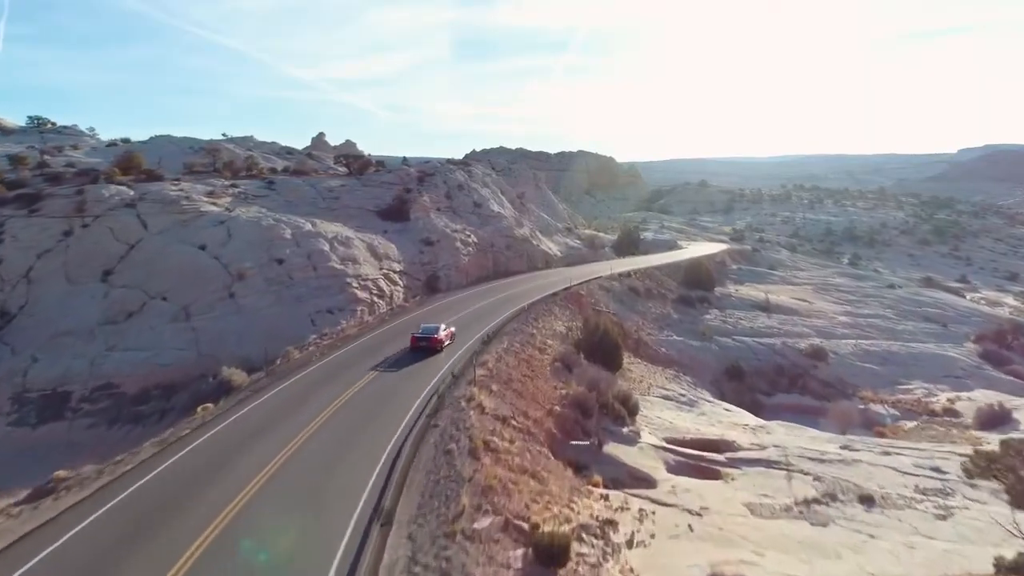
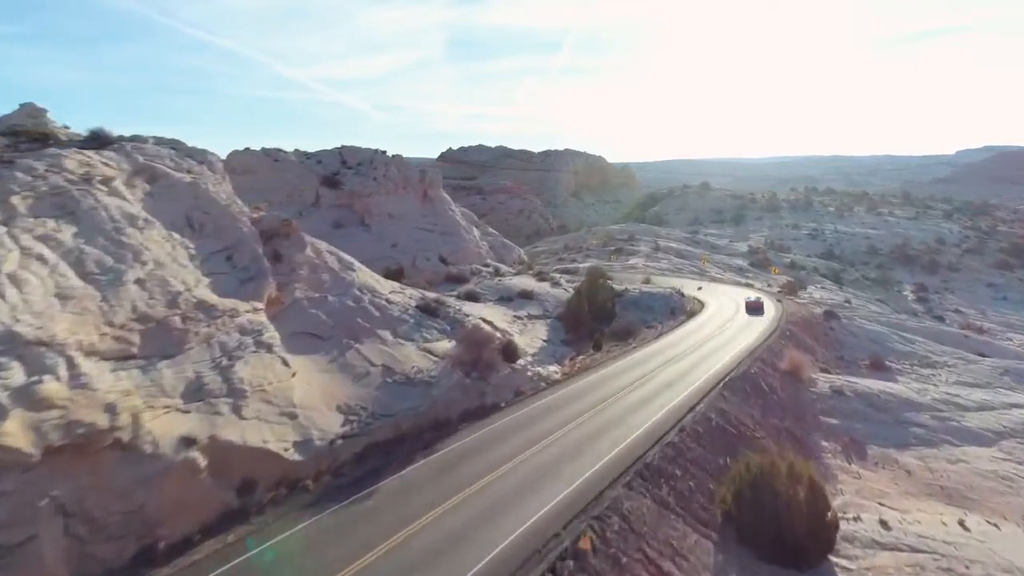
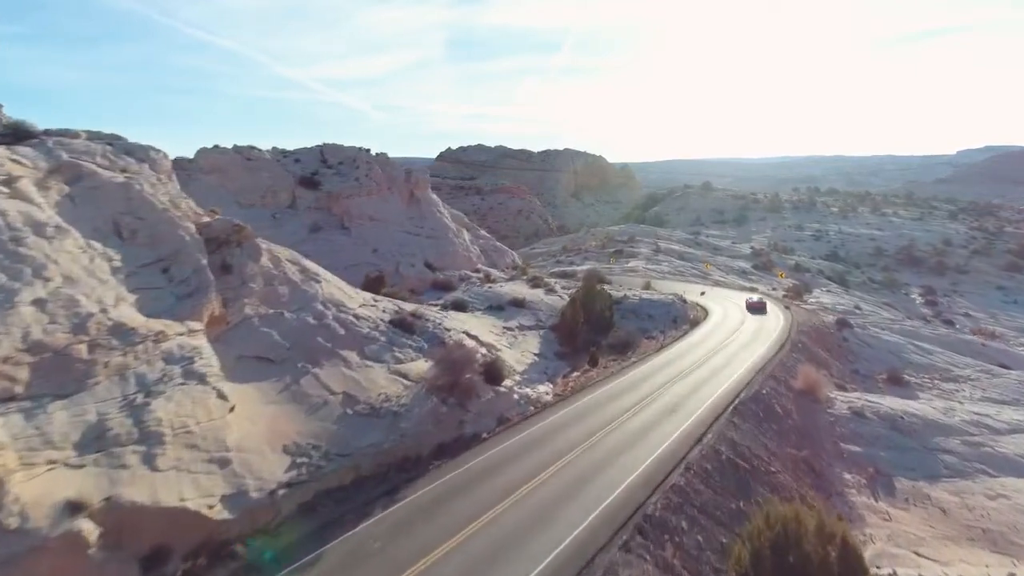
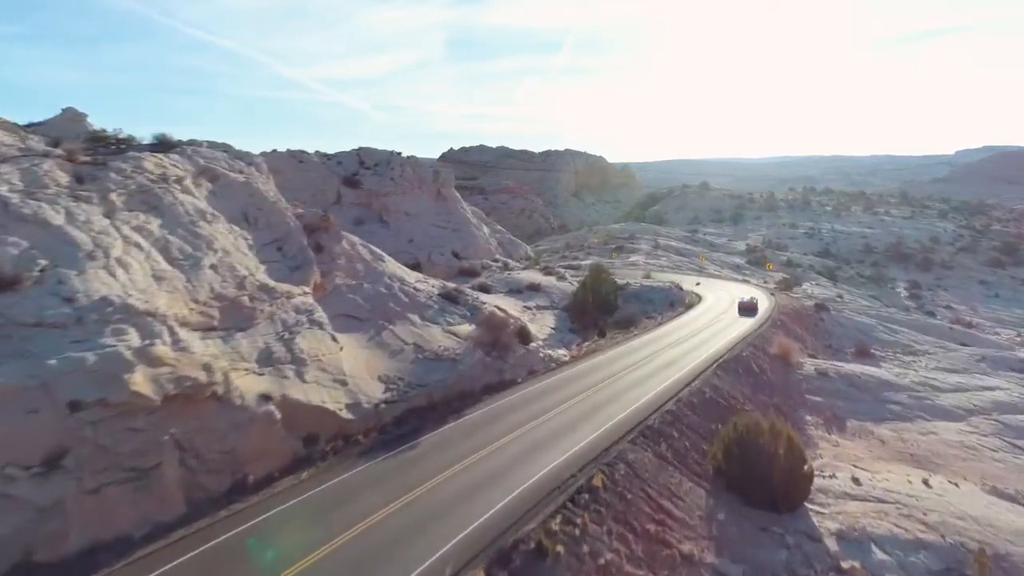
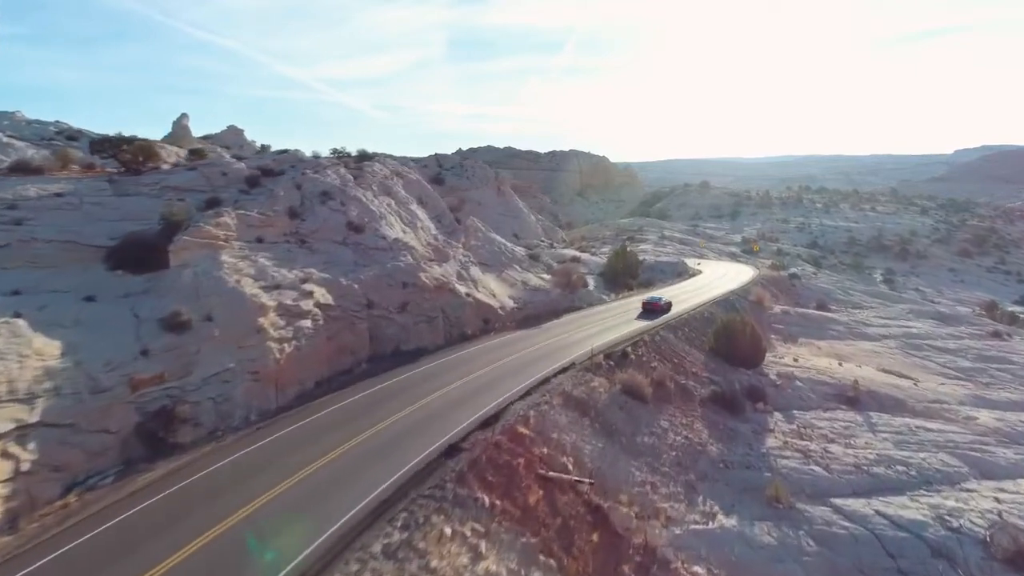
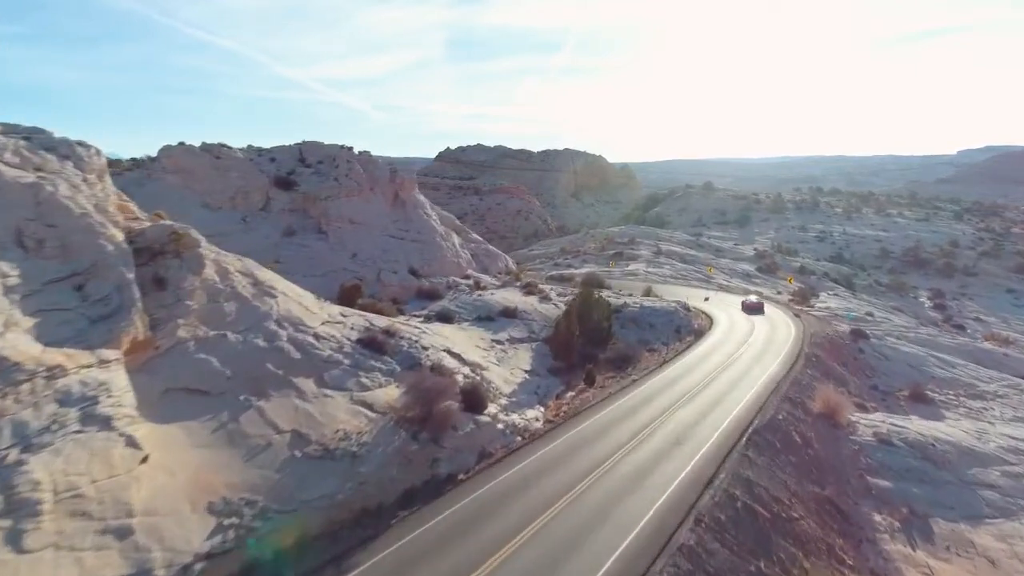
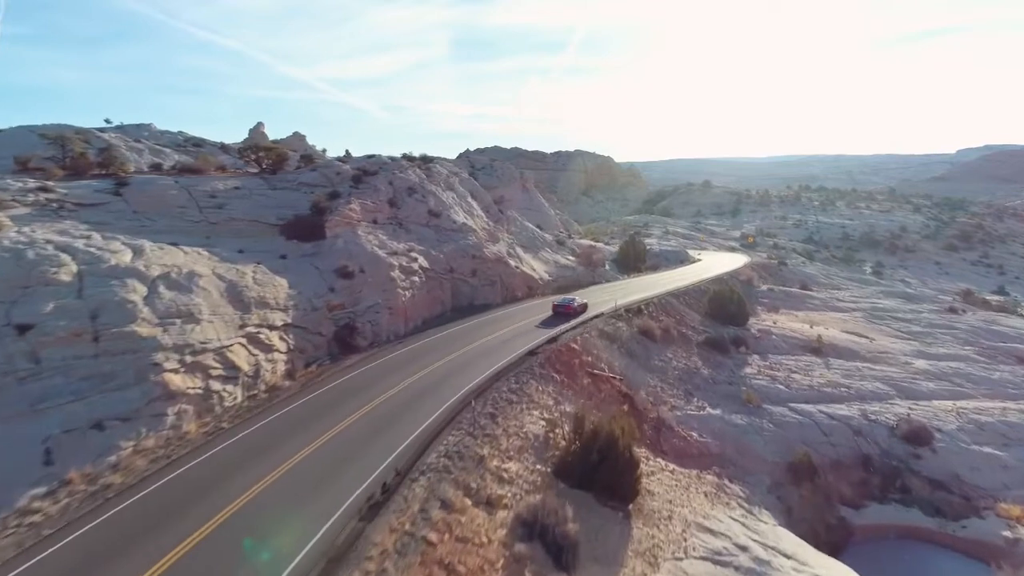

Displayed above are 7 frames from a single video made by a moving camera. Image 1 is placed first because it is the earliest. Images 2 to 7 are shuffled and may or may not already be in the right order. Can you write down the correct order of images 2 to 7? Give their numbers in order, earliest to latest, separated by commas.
7, 5, 4, 2, 3, 6
